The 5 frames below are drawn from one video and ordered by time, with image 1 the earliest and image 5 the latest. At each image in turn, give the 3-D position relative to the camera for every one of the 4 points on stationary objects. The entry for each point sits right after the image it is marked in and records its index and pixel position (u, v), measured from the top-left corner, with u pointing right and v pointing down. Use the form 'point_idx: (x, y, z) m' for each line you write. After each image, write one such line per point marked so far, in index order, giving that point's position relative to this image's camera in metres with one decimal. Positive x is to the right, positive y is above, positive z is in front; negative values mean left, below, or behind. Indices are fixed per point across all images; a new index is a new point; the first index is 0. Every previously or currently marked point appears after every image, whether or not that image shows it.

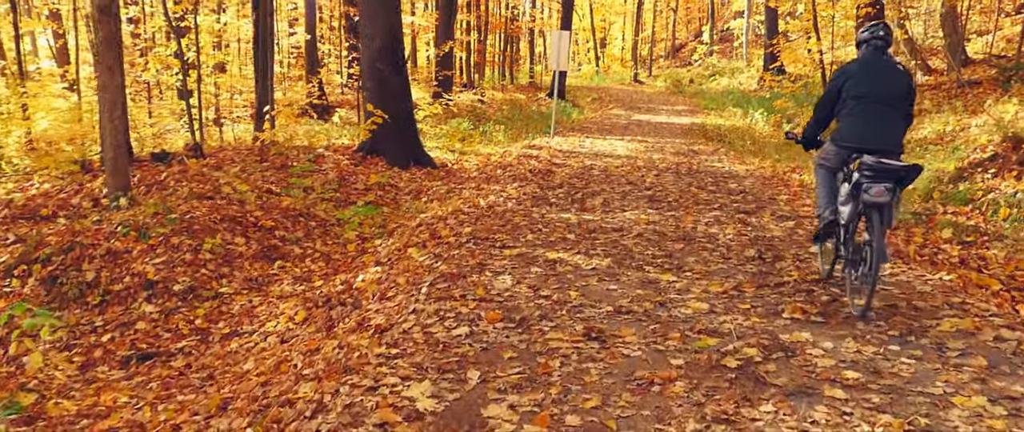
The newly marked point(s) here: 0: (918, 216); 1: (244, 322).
0: (+4.5, 0.0, +10.4) m
1: (-2.1, -0.8, +7.5) m
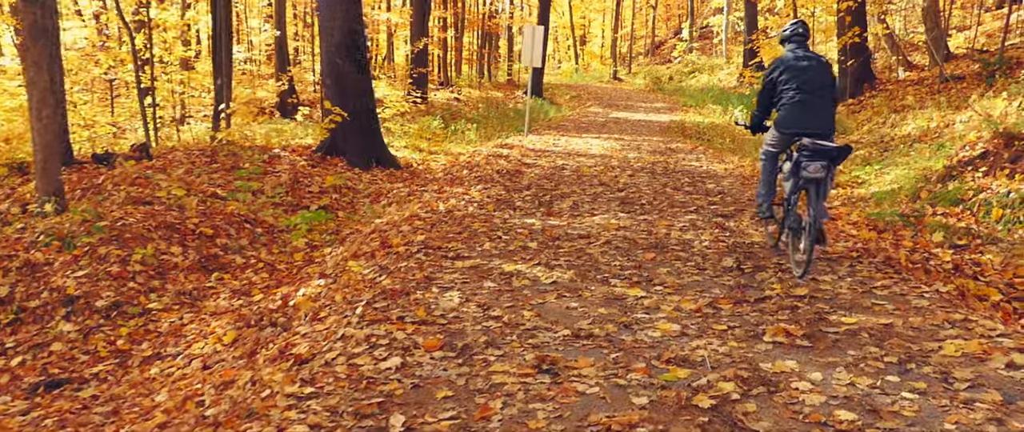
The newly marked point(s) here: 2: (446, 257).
0: (+4.1, 0.0, +9.8) m
1: (-2.5, -0.9, +6.8) m
2: (-0.5, -0.3, +6.7) m
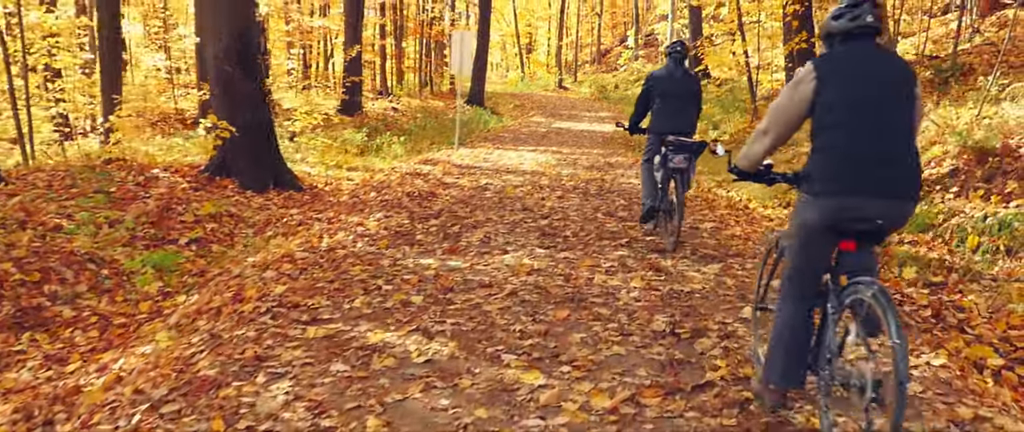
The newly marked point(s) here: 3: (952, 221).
0: (+3.2, -0.3, +8.5) m
1: (-3.2, -1.2, +5.1) m
2: (-1.2, -0.6, +5.2) m
3: (+3.9, 0.0, +8.3) m
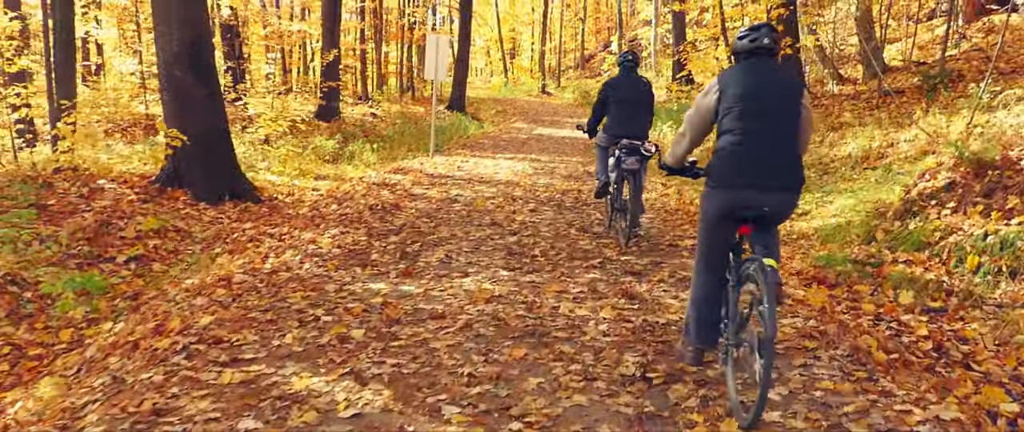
0: (+2.9, -0.4, +7.9) m
1: (-3.4, -1.3, +4.4) m
2: (-1.4, -0.7, +4.5) m
3: (+3.6, -0.2, +7.7) m
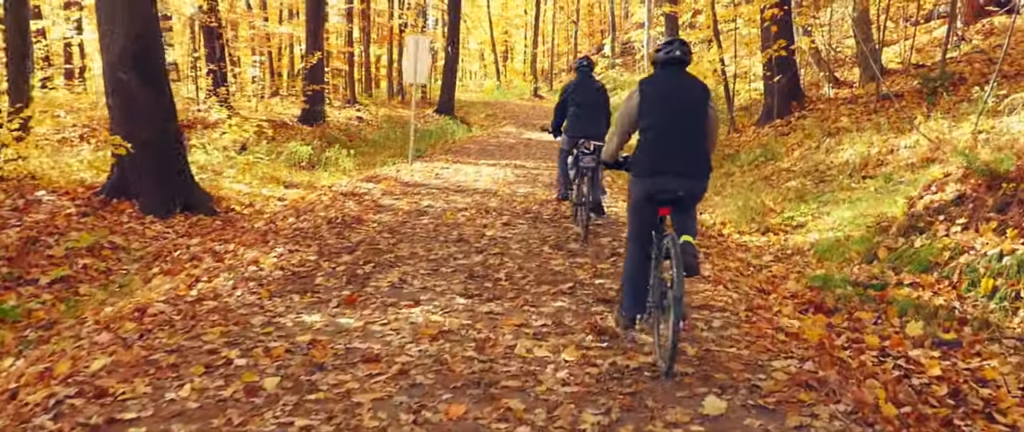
0: (+2.6, -0.5, +7.2) m
1: (-3.7, -1.5, +3.6) m
2: (-1.7, -0.8, +3.7) m
3: (+3.3, -0.3, +7.0) m
